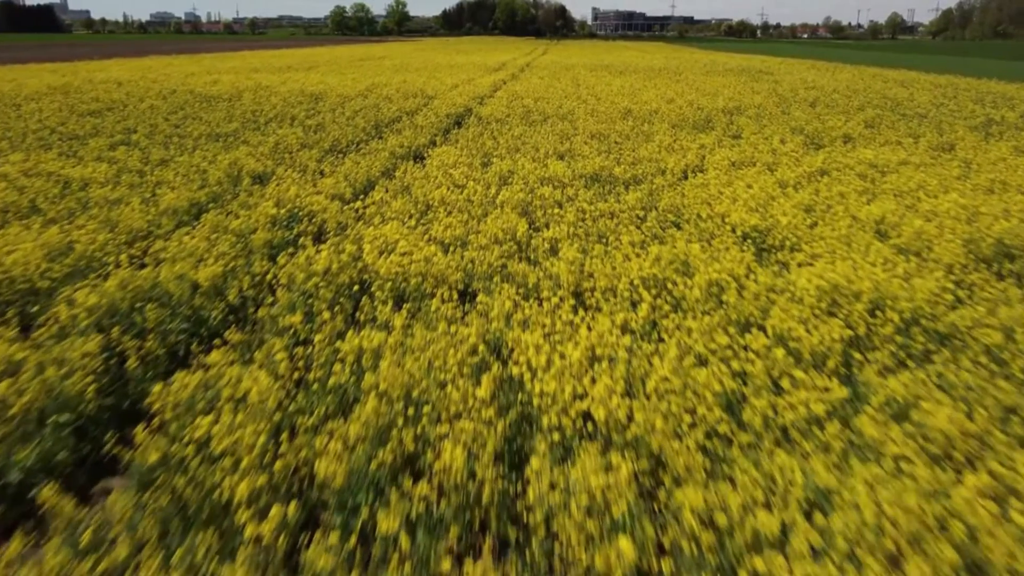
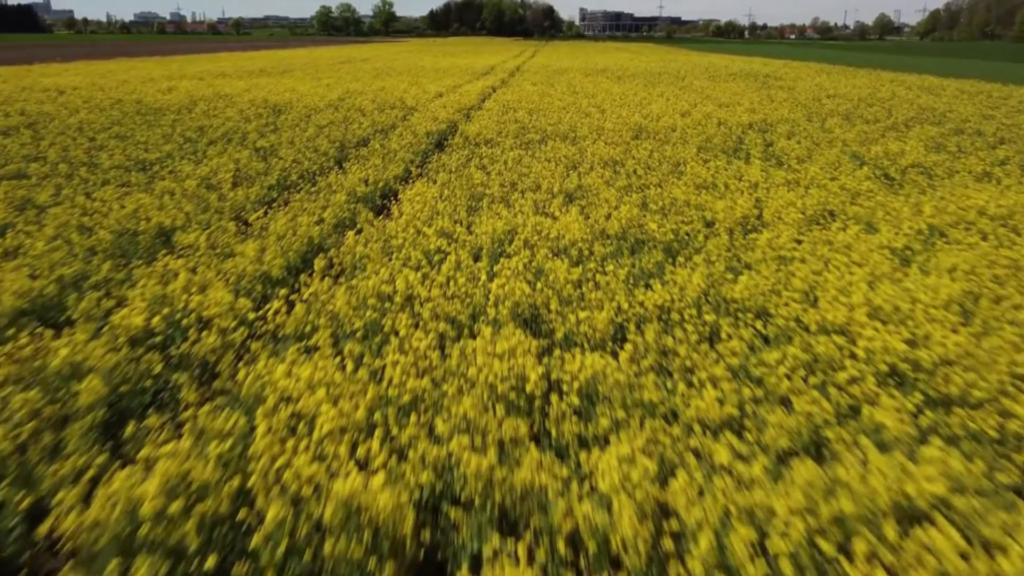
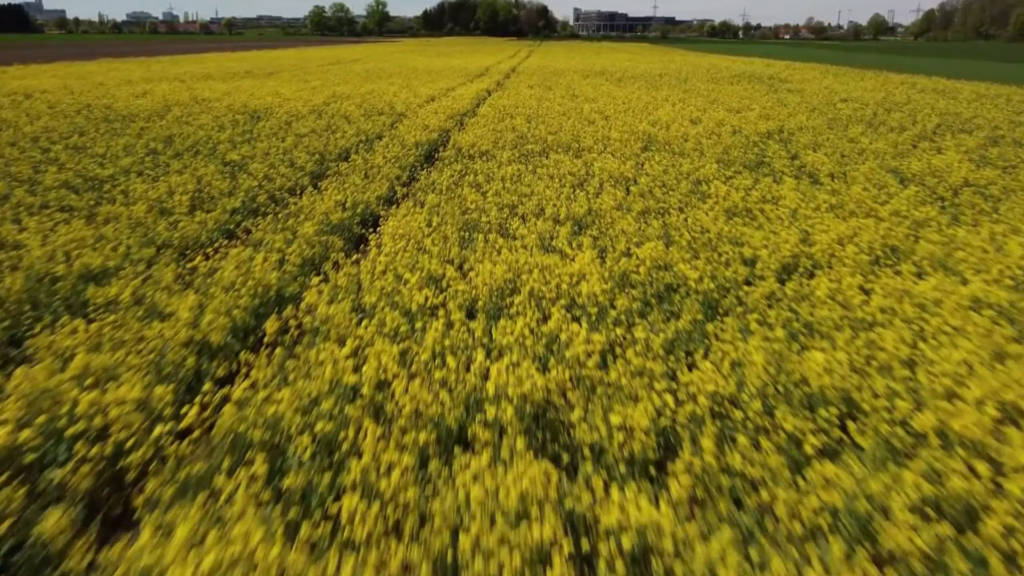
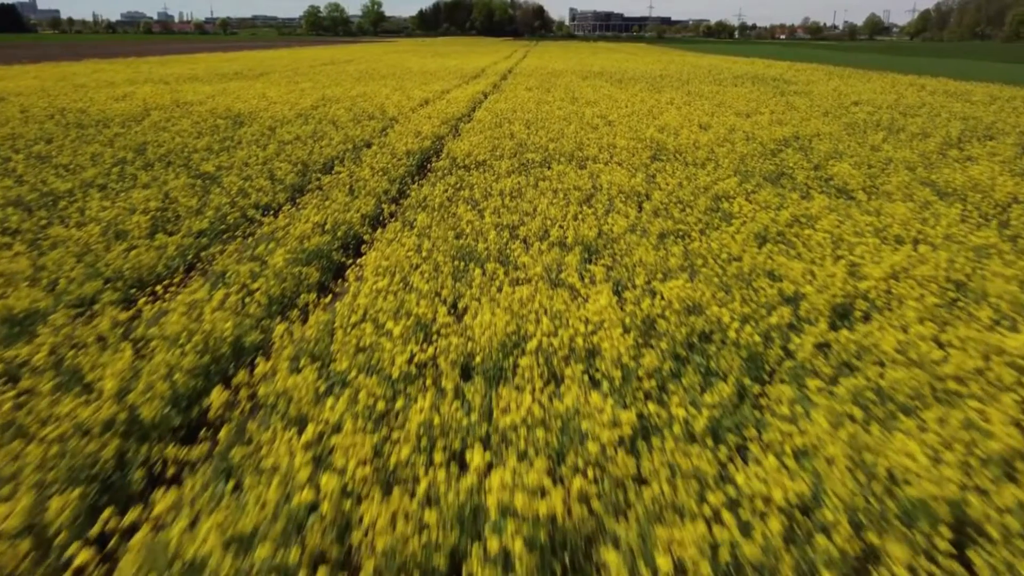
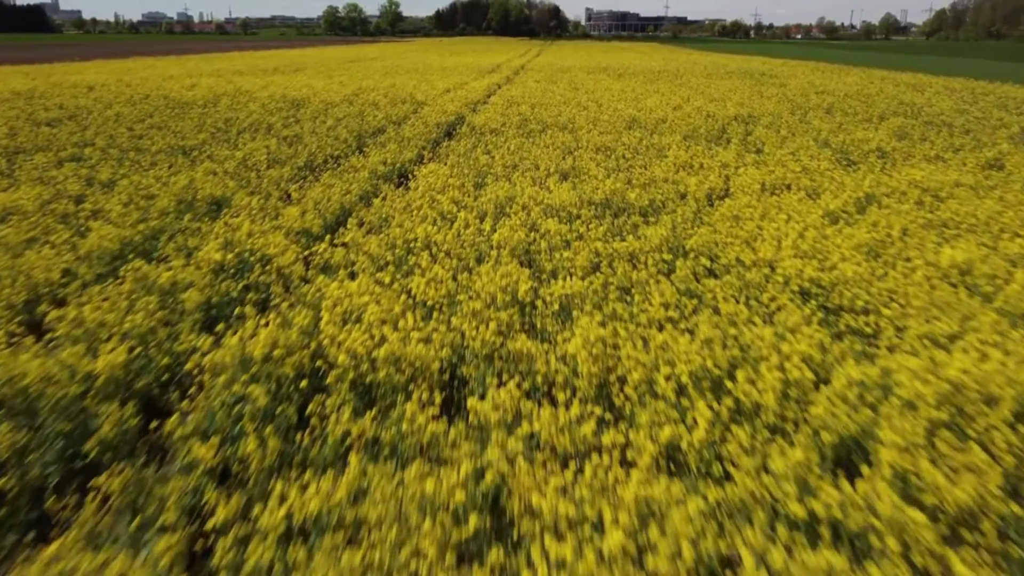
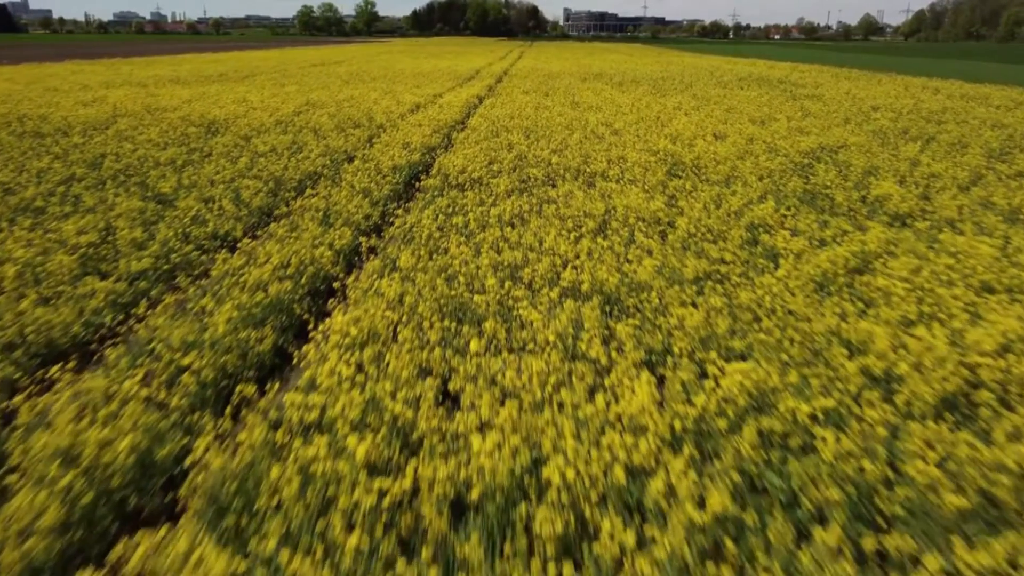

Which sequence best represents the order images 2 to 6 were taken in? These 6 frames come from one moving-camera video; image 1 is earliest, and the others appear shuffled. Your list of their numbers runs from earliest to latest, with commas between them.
5, 2, 3, 4, 6
